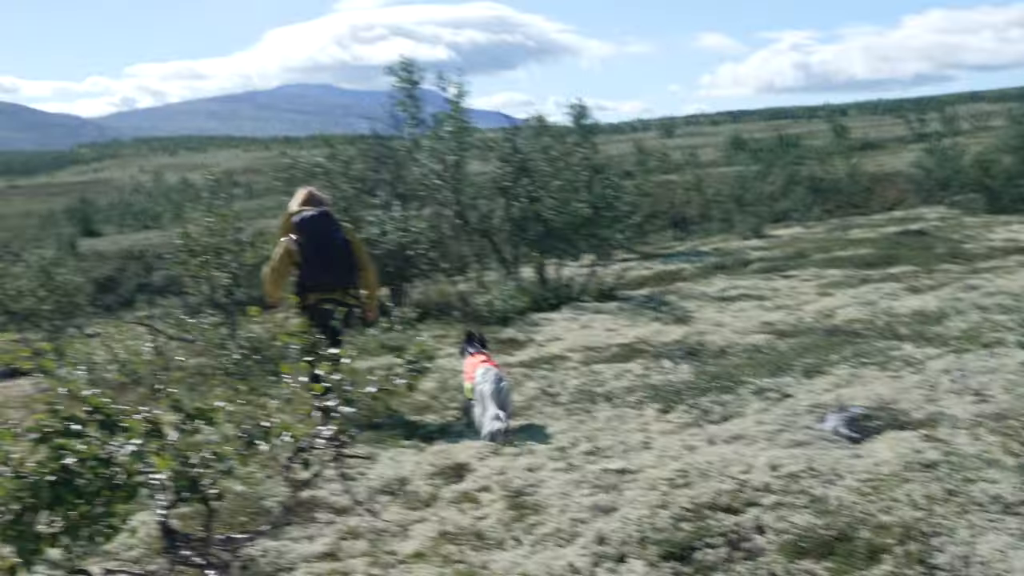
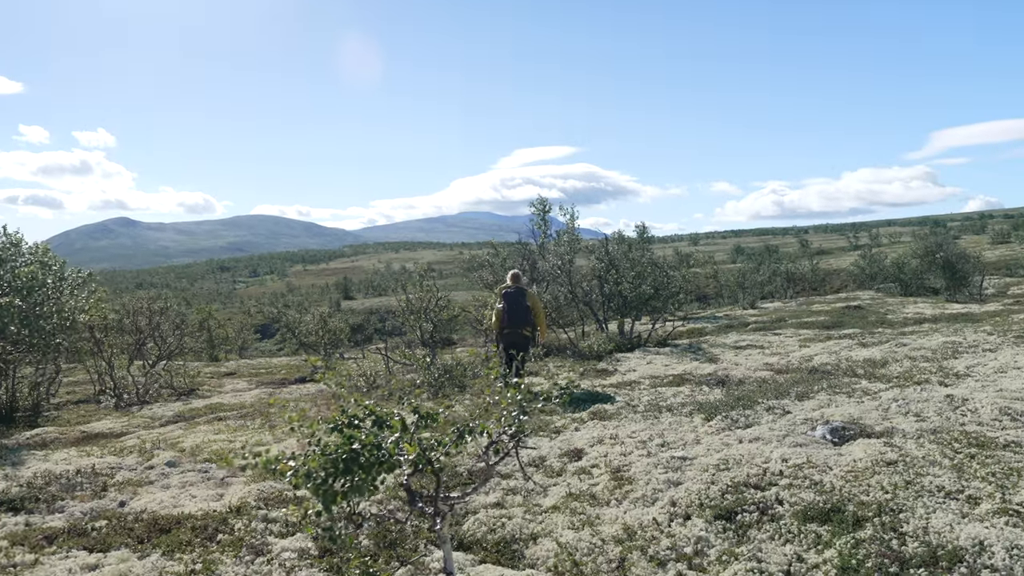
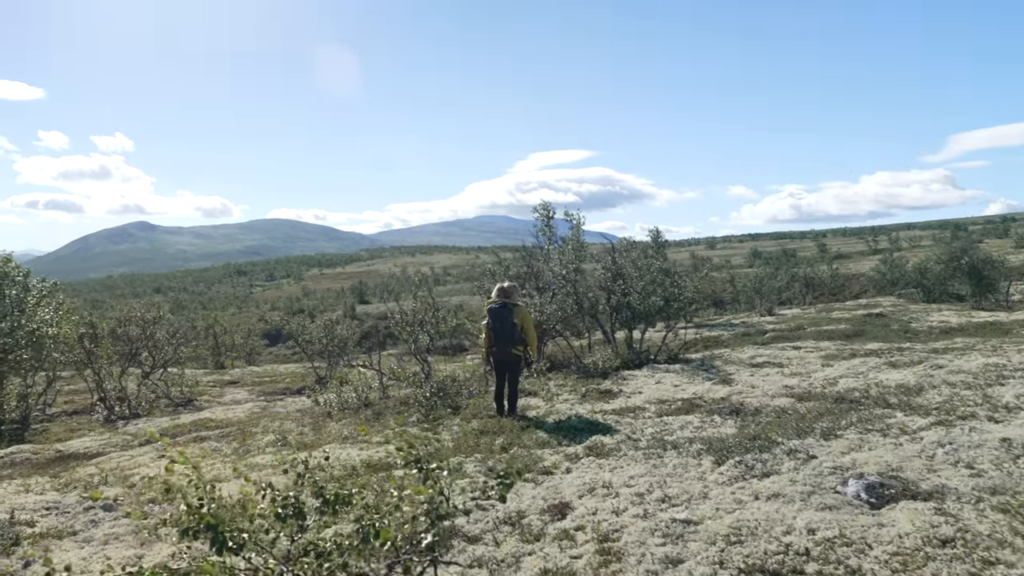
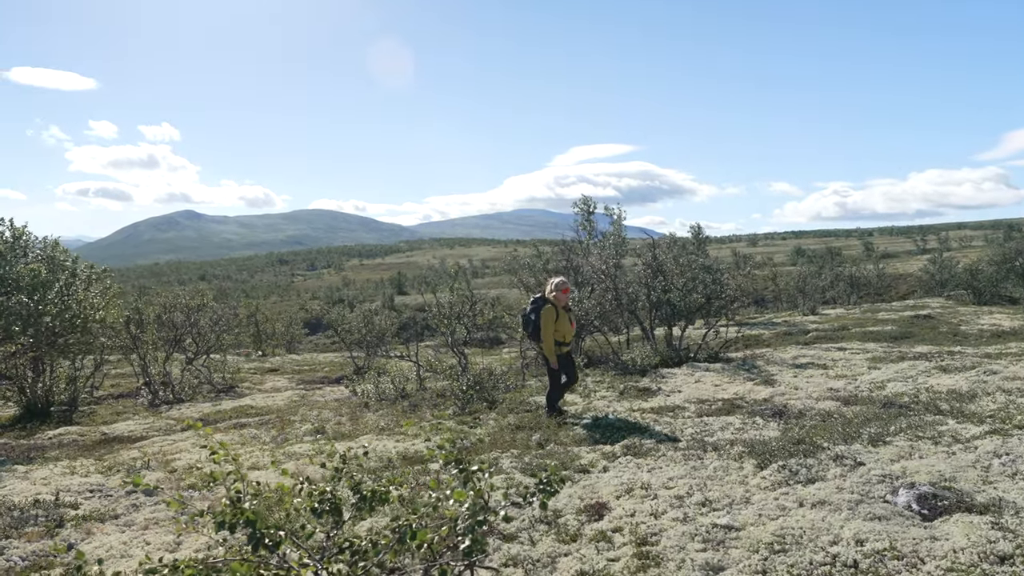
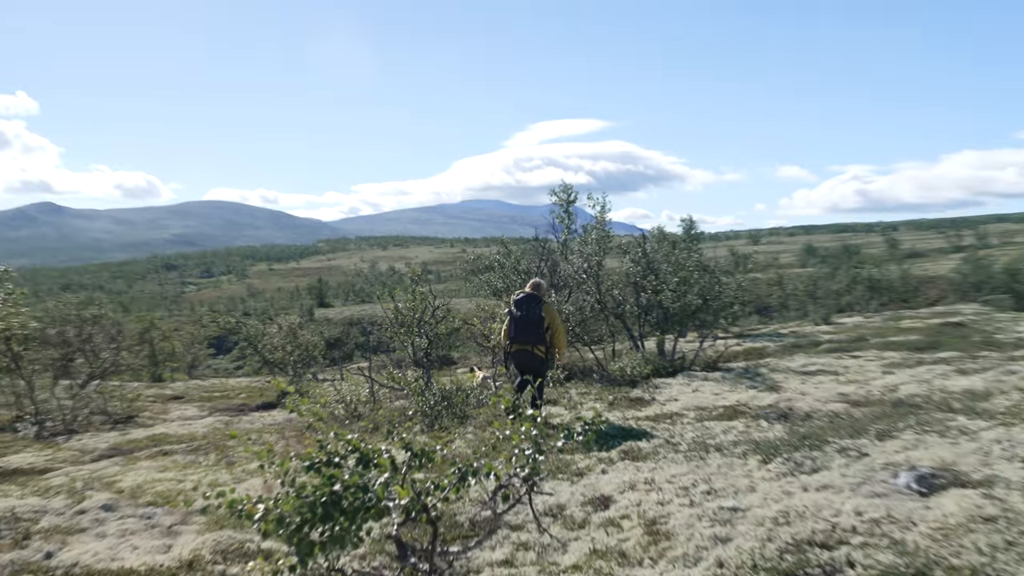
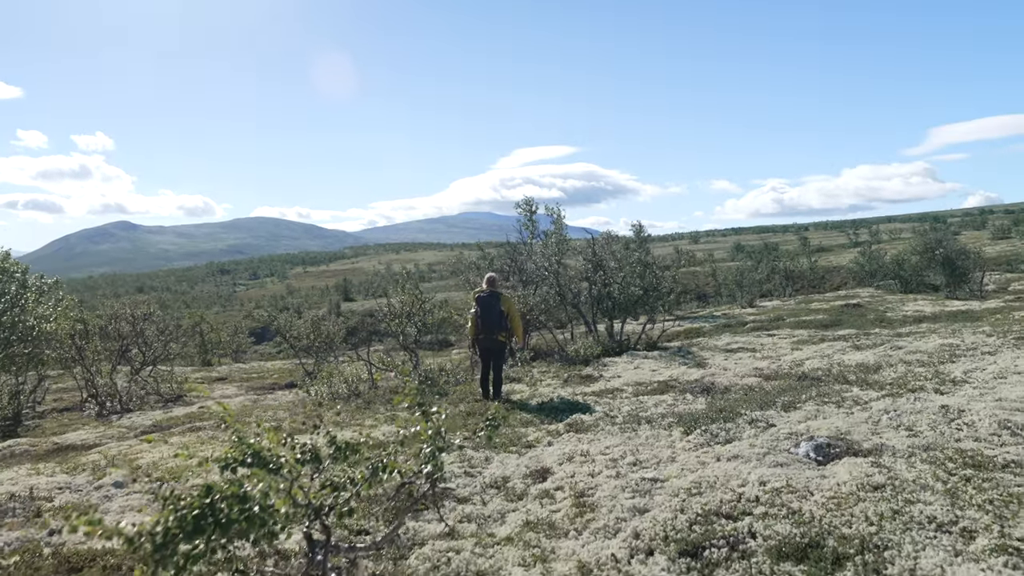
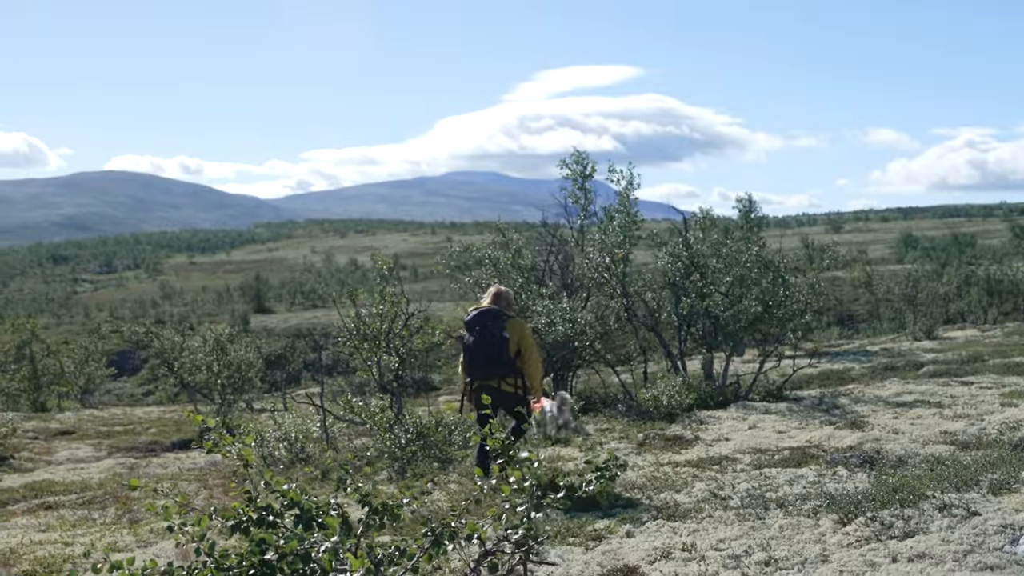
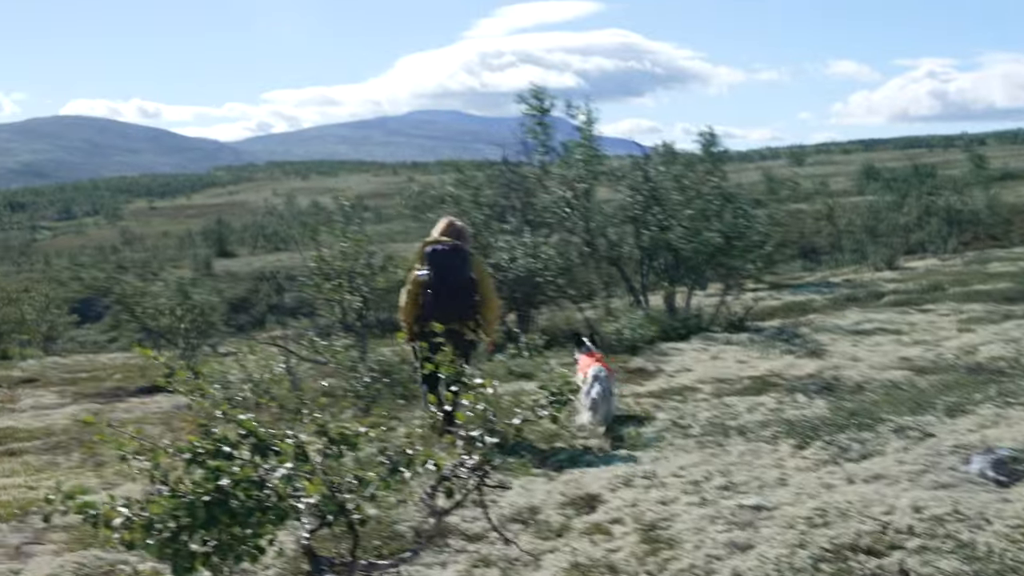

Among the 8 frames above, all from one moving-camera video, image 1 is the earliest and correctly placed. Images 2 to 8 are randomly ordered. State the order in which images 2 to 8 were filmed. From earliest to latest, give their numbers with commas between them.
8, 7, 5, 2, 6, 3, 4
